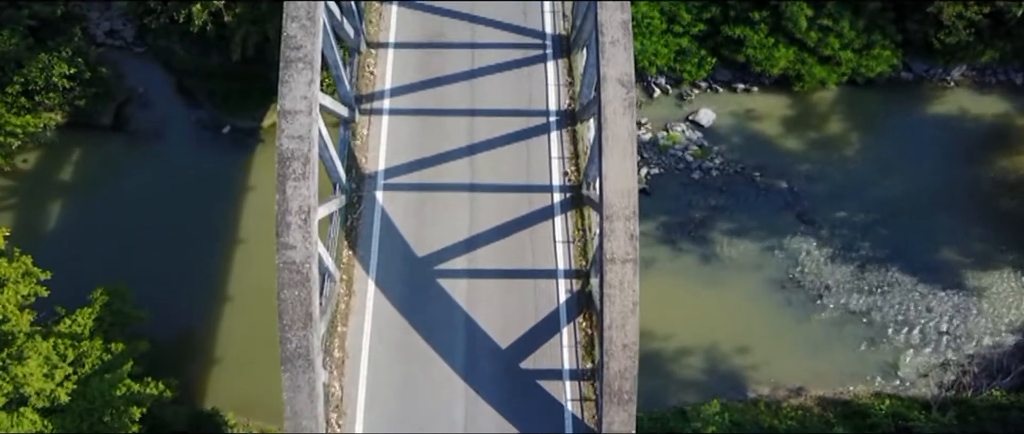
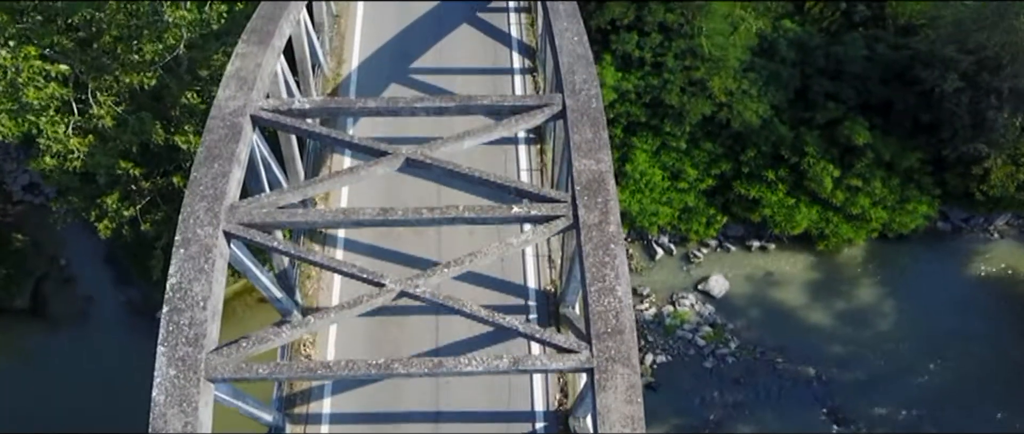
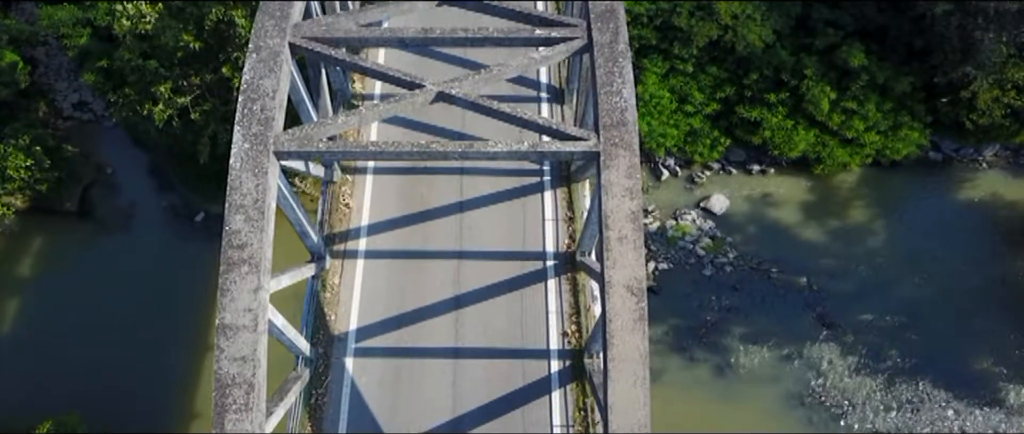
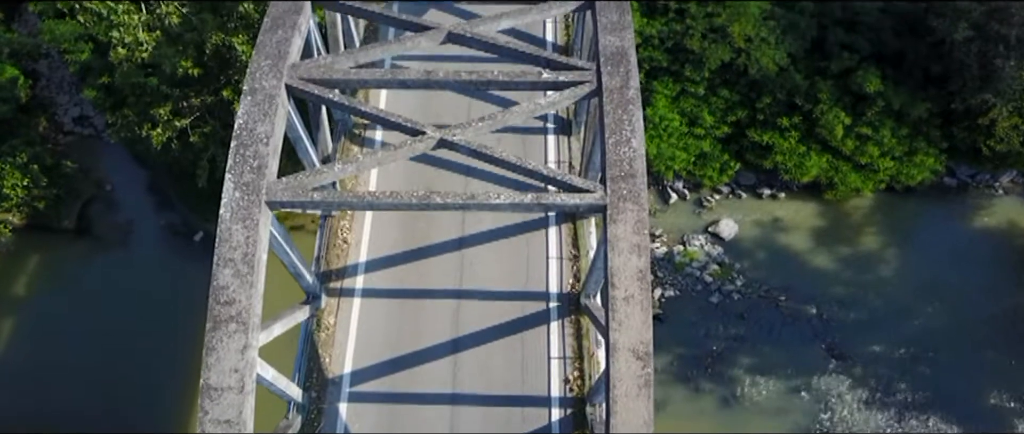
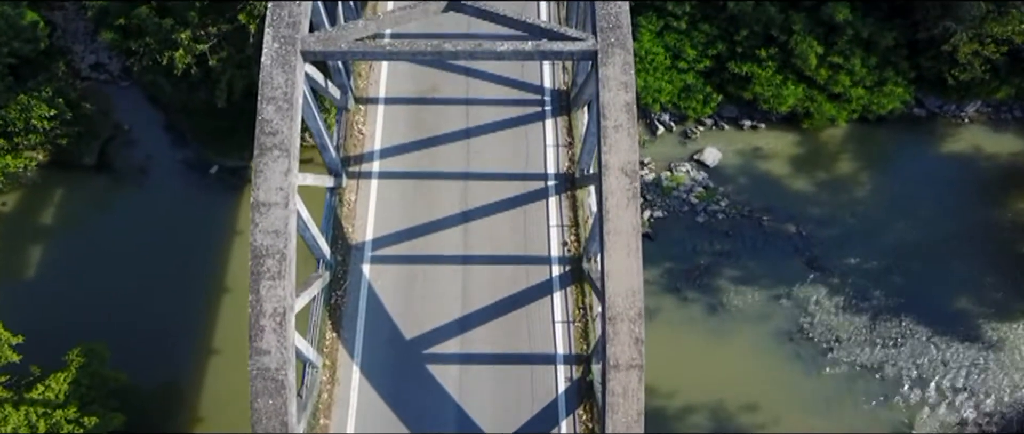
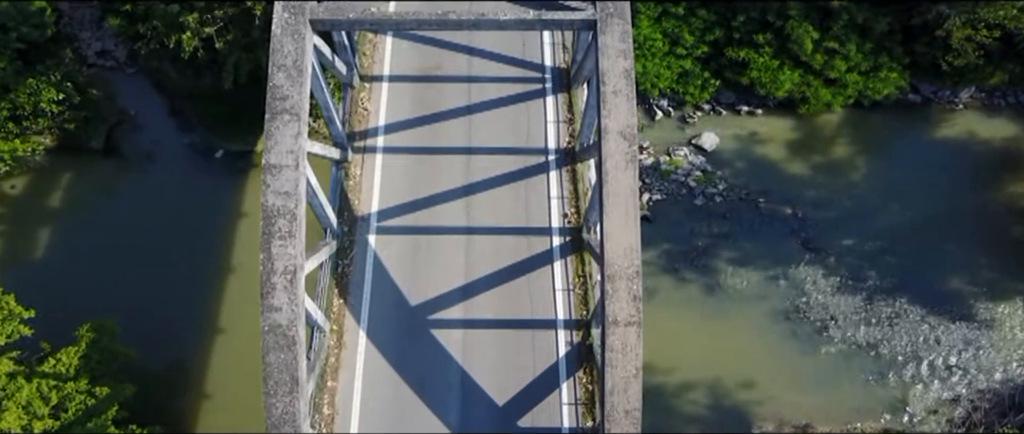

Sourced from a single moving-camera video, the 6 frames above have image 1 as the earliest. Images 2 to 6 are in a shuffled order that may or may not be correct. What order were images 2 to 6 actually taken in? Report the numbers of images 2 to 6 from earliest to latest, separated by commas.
6, 5, 3, 4, 2
